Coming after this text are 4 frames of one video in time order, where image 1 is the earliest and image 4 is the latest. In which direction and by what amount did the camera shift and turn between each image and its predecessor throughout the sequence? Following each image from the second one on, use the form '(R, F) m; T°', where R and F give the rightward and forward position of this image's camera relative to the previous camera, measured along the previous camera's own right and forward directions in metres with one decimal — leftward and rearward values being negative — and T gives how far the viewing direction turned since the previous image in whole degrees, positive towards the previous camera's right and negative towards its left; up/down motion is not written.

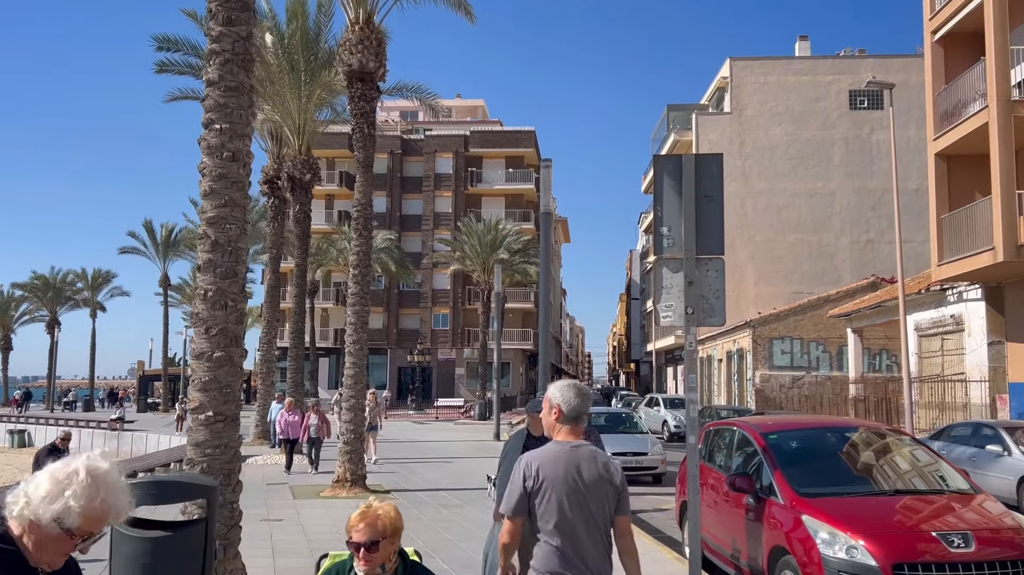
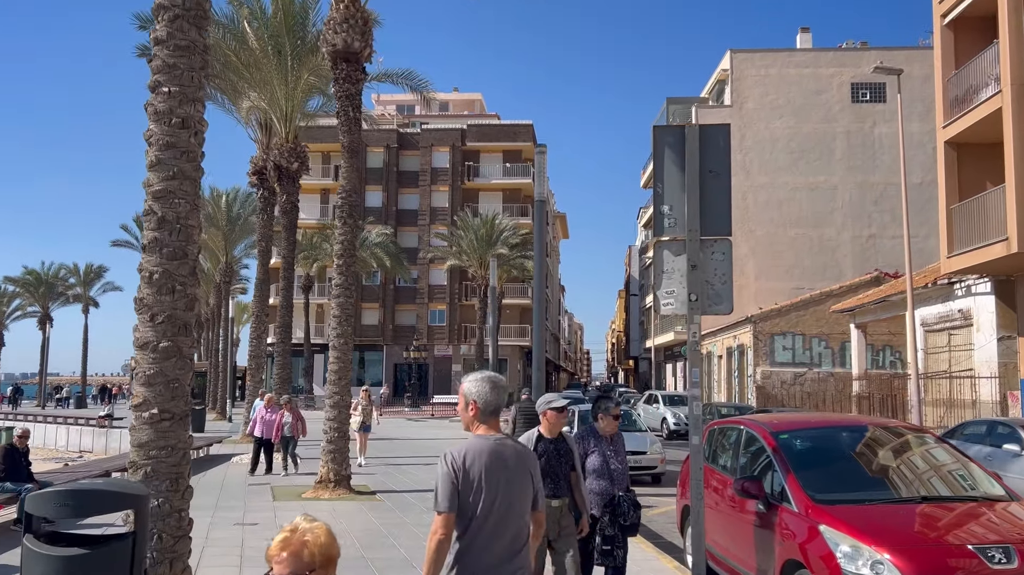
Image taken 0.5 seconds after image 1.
(+0.1, +0.6) m; 0°
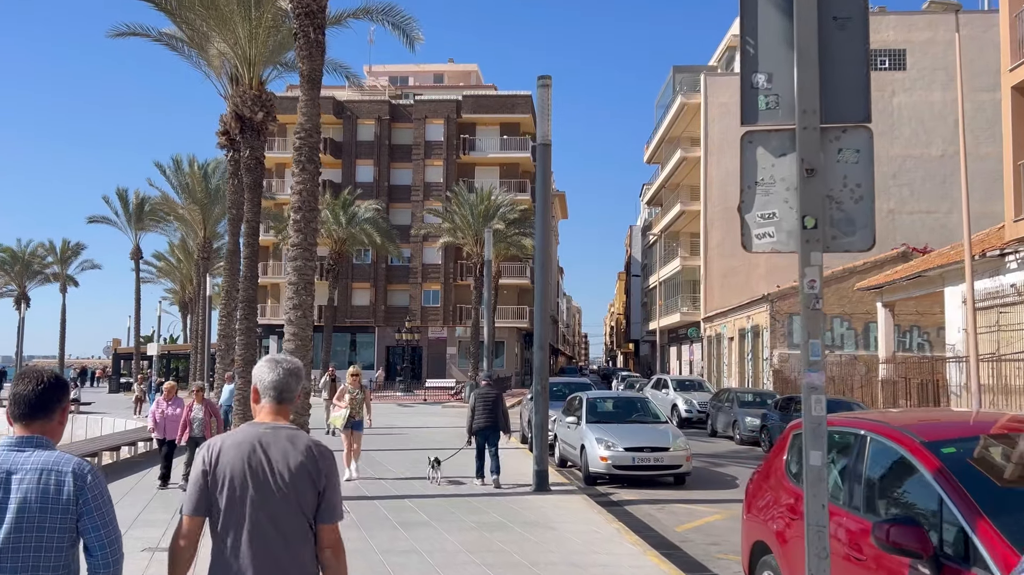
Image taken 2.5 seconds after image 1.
(0.0, +2.4) m; 0°
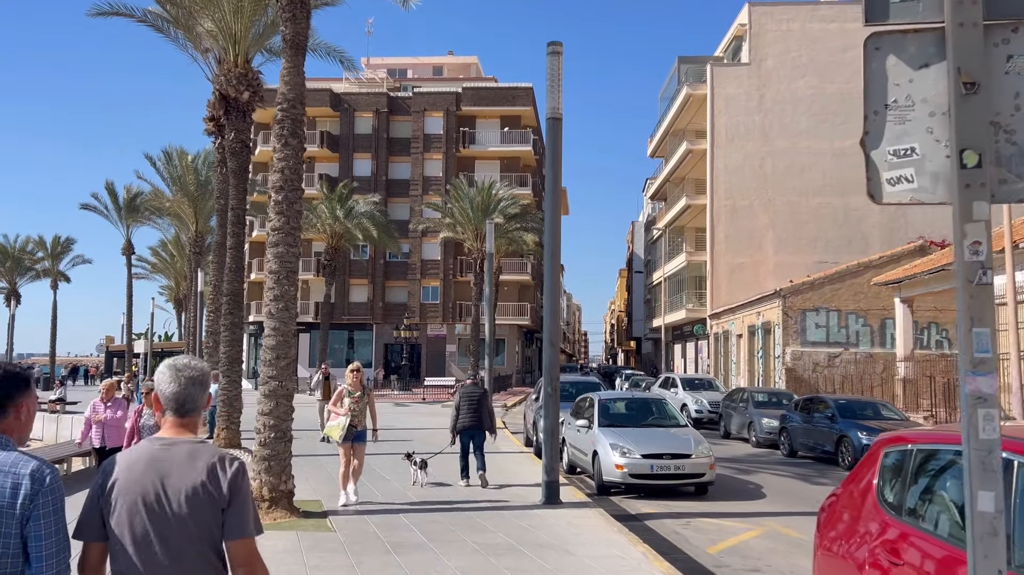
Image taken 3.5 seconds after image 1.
(-0.1, +1.1) m; 0°
